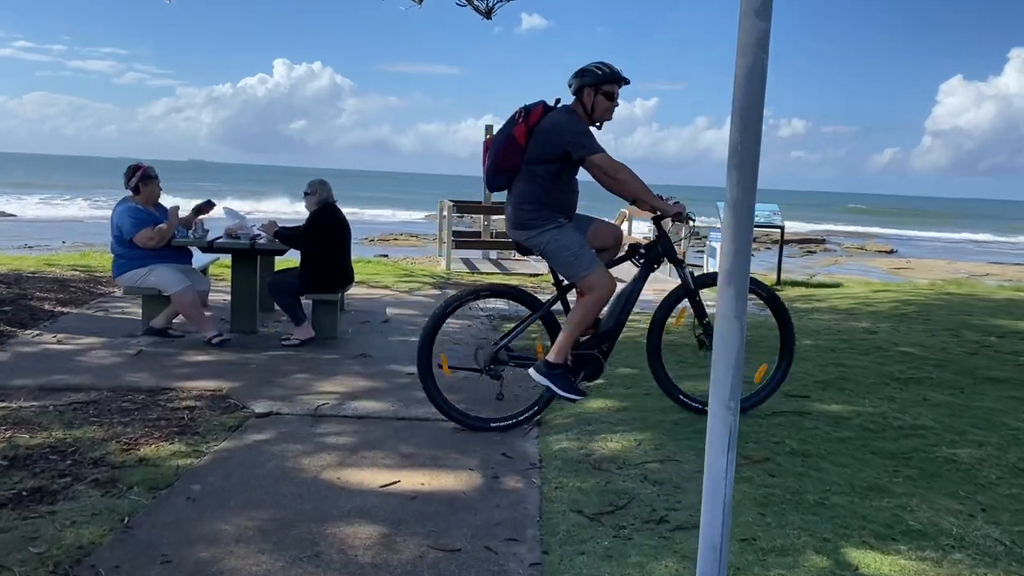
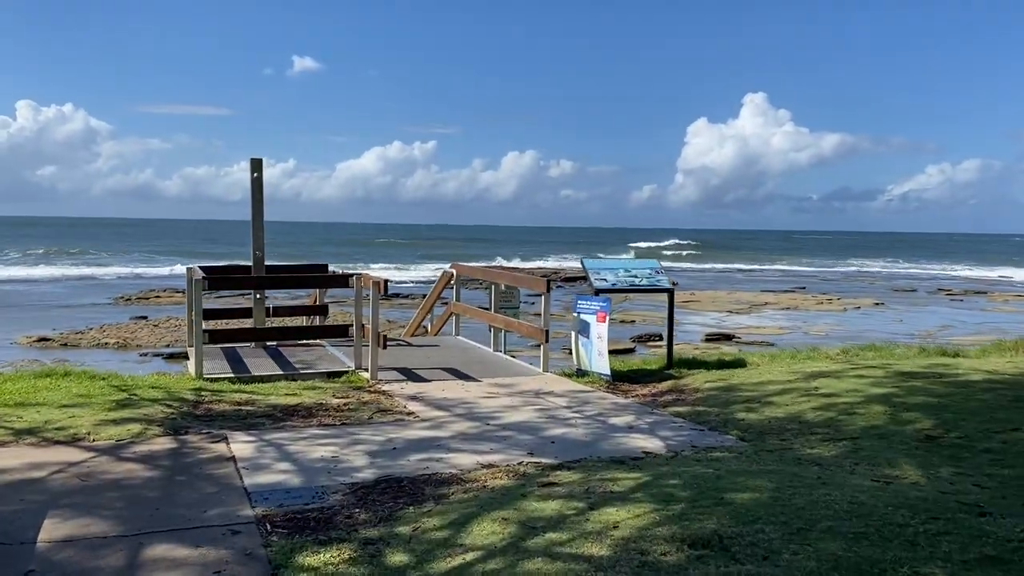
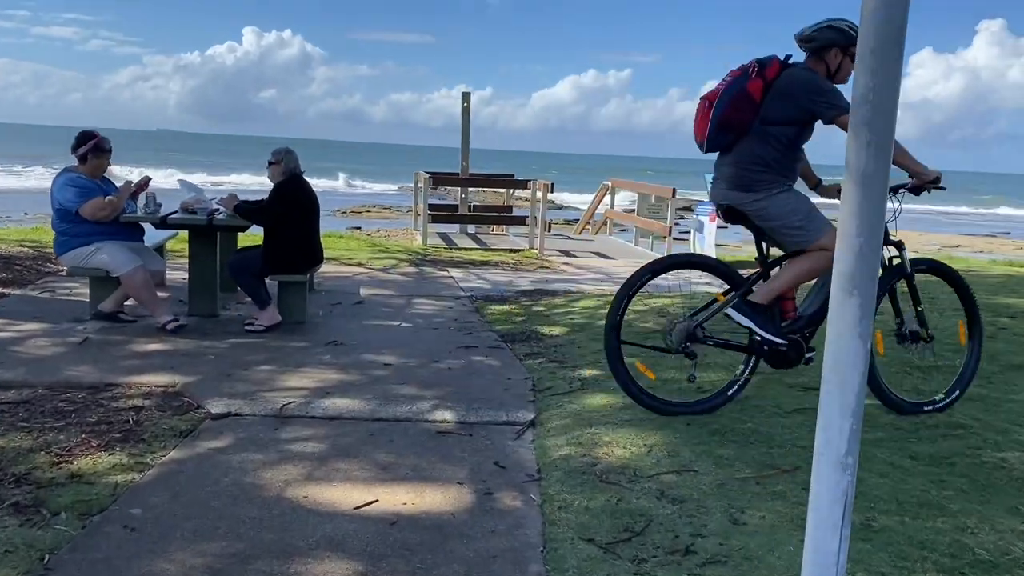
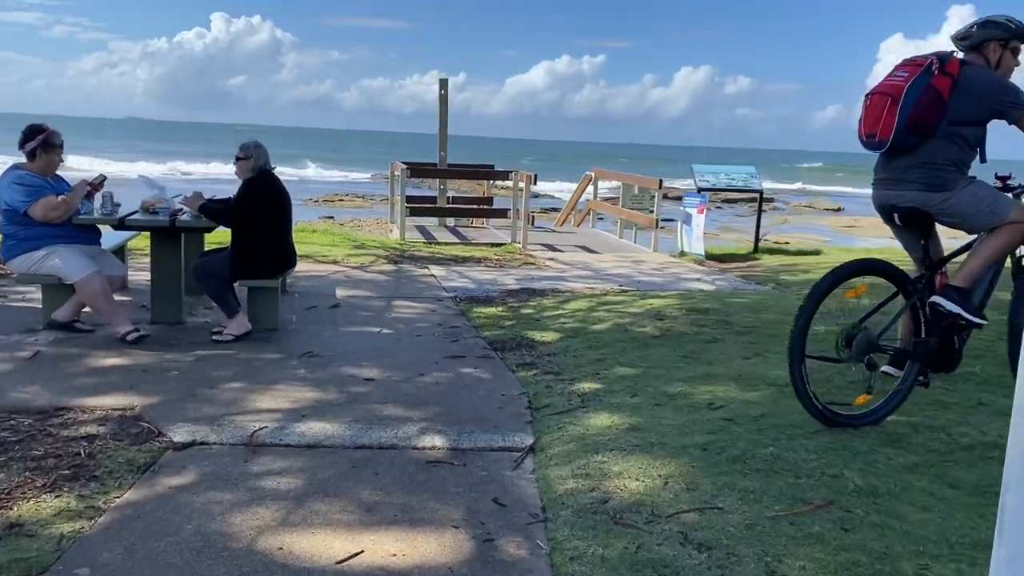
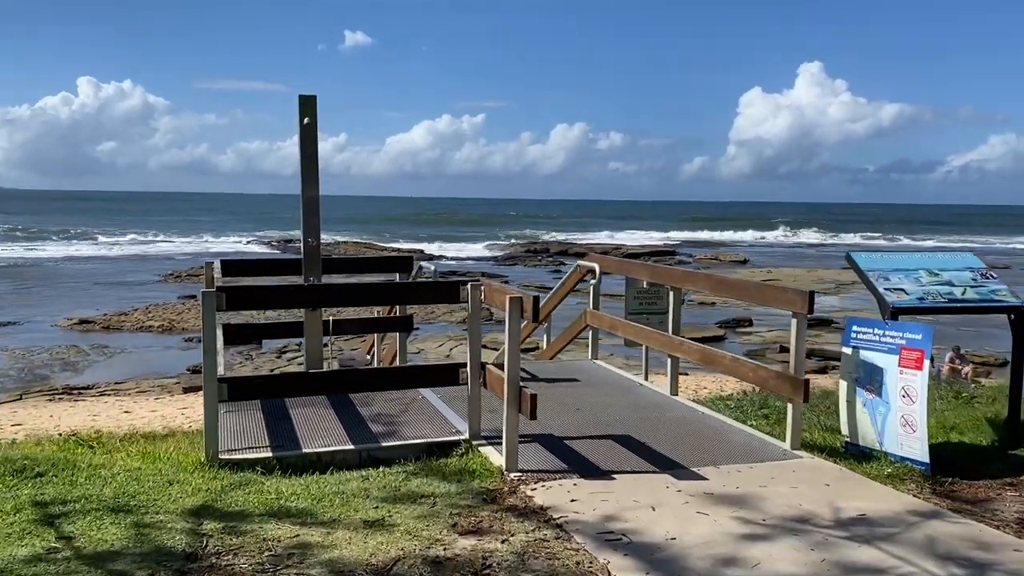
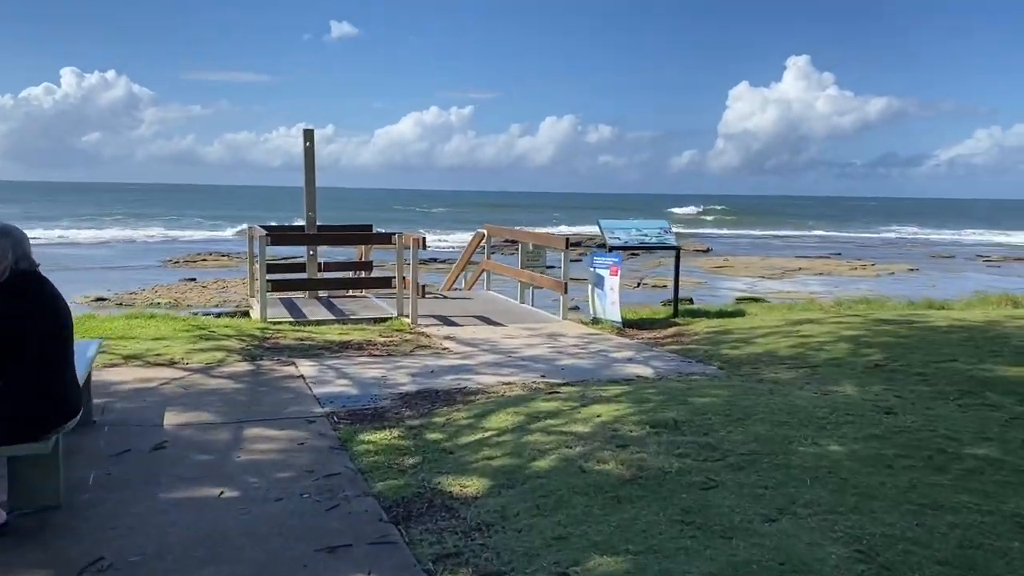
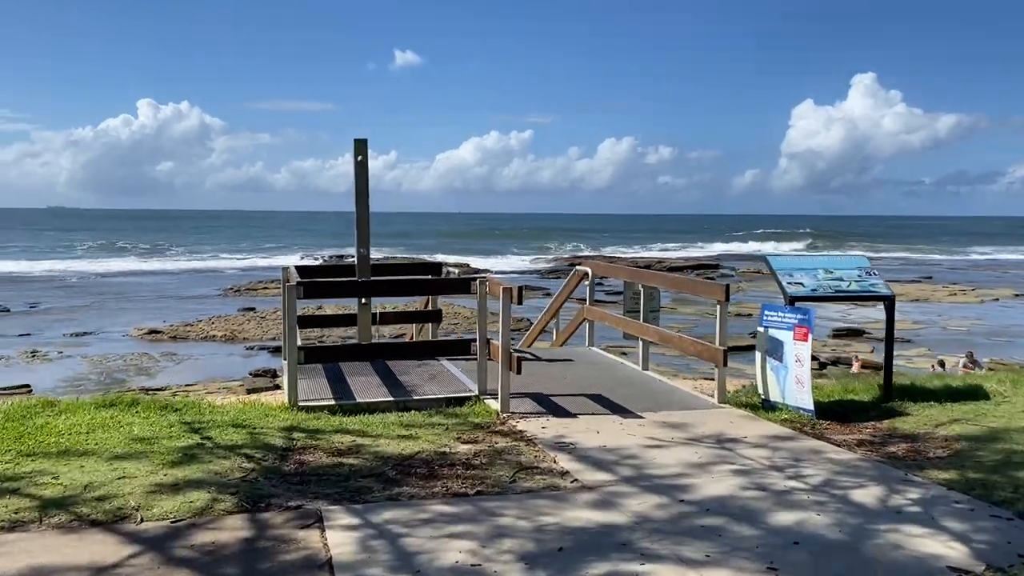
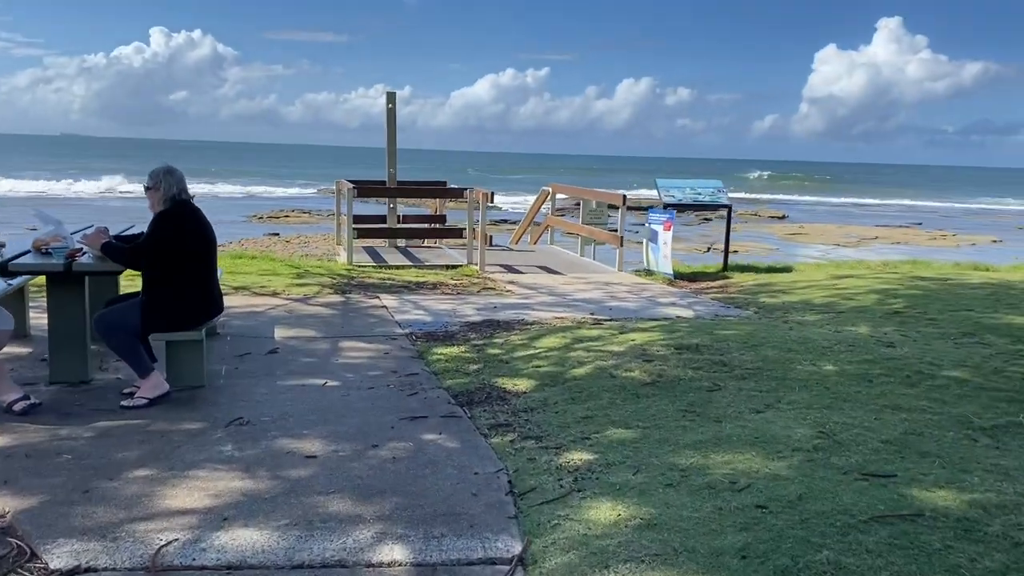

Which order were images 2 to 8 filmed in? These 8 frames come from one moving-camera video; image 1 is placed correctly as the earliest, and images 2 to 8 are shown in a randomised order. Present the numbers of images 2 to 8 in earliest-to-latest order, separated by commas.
3, 4, 8, 6, 2, 7, 5
